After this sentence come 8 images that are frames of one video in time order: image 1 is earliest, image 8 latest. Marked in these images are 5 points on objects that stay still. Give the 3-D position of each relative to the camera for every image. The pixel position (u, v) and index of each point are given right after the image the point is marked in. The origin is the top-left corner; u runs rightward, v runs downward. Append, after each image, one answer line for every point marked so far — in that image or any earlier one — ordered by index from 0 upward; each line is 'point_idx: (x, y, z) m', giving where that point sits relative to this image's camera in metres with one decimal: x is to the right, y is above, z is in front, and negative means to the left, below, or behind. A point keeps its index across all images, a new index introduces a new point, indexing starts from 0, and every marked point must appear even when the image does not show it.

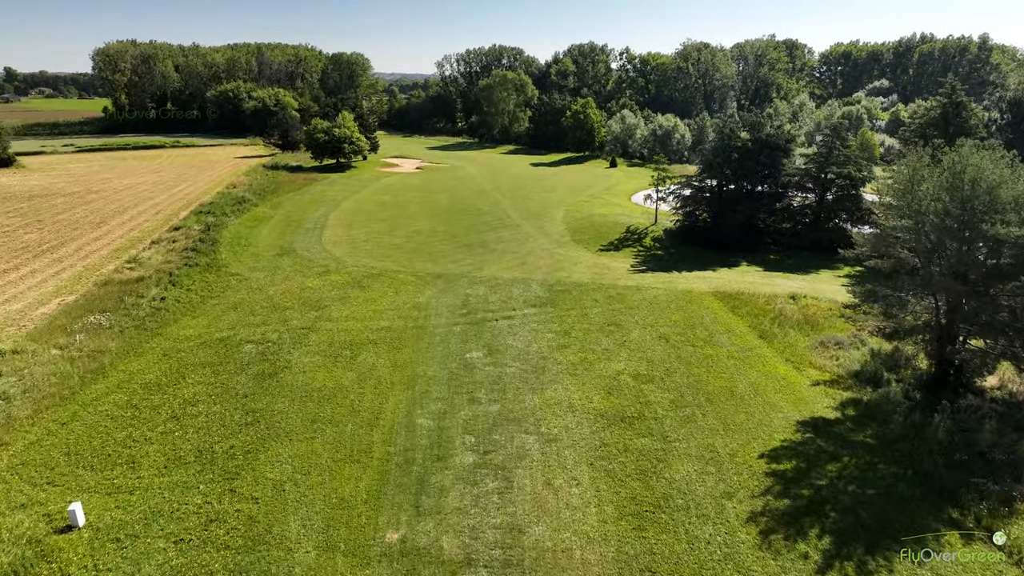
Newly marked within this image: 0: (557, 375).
0: (+1.1, -2.1, +17.0) m
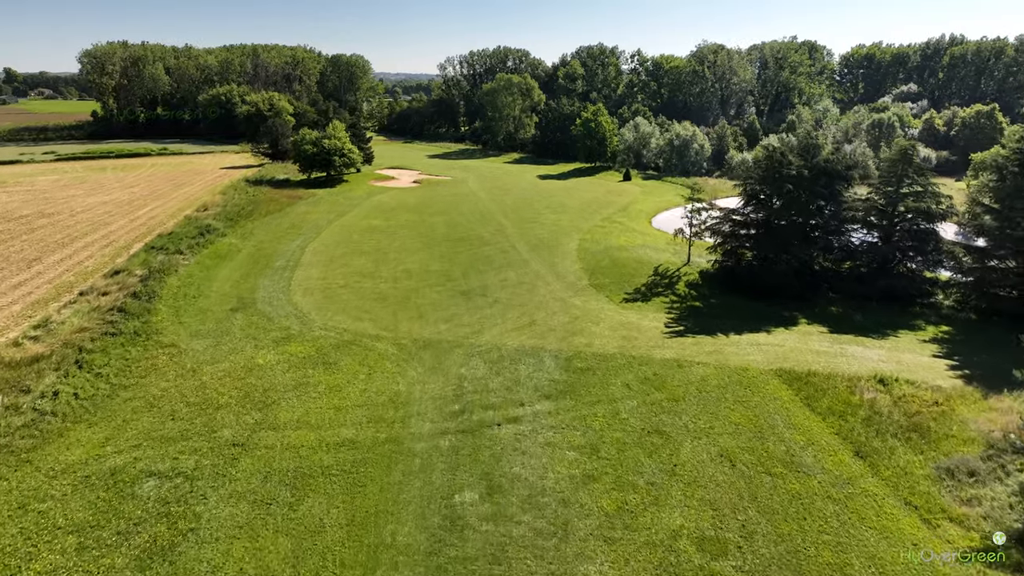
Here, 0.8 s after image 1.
0: (+1.2, -4.2, +11.7) m
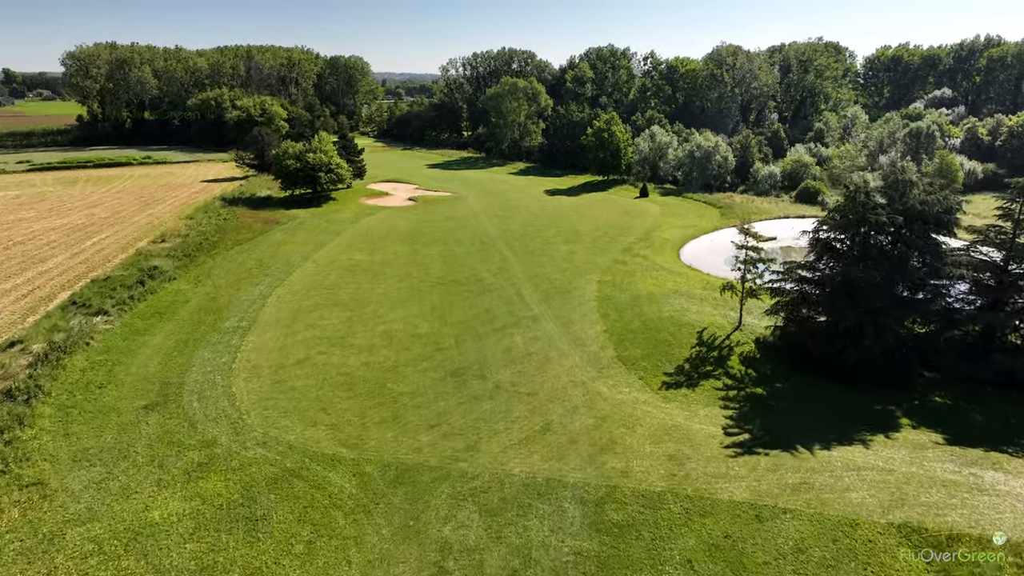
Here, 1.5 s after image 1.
0: (+1.3, -6.5, +5.8) m
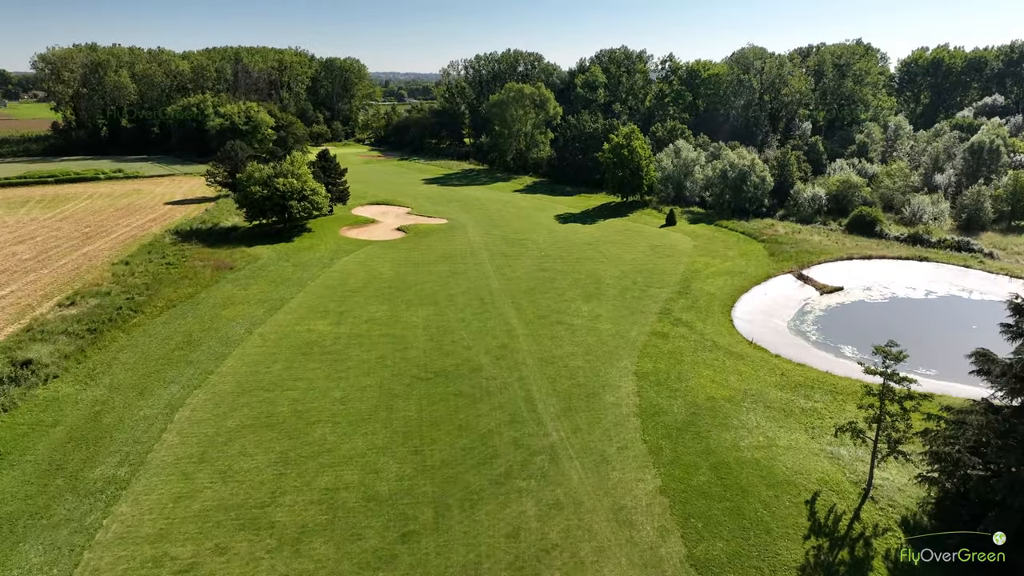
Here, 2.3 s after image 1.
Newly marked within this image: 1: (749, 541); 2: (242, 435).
0: (+1.4, -9.6, -2.3) m
1: (+4.7, -5.0, +14.1) m
2: (-7.1, -3.9, +18.7) m
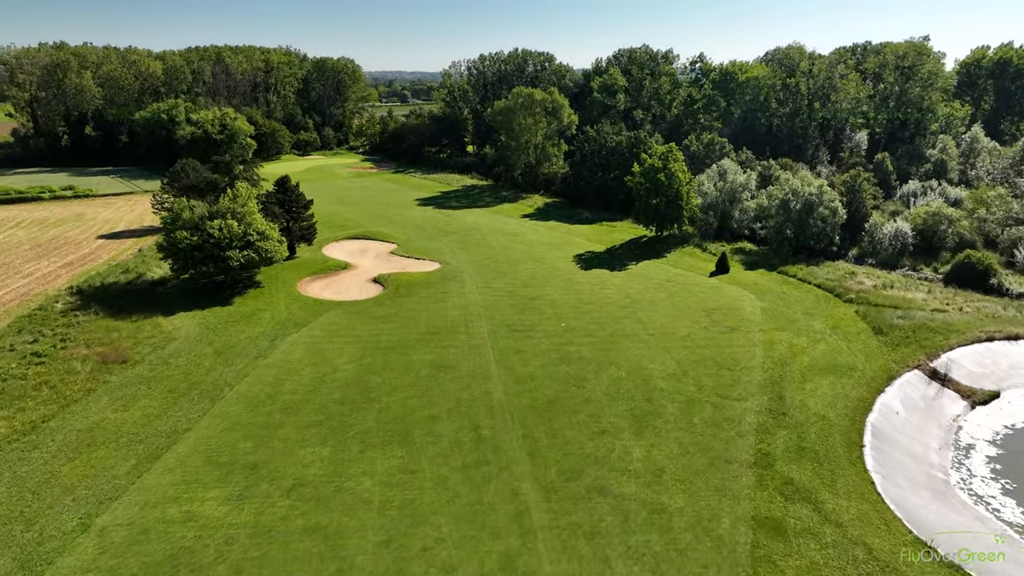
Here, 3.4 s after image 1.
0: (+1.4, -13.4, -13.2) m
1: (+4.9, -8.8, +3.2) m
2: (-6.9, -7.6, +7.8) m
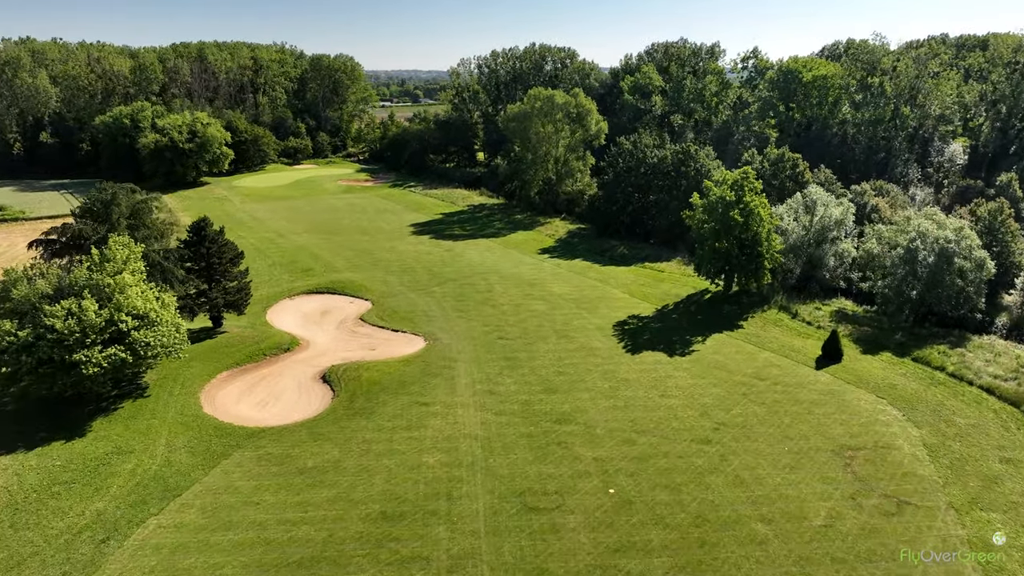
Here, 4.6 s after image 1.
0: (+0.7, -17.2, -25.8) m
1: (+4.6, -12.6, -9.5) m
2: (-7.1, -11.3, -4.6) m
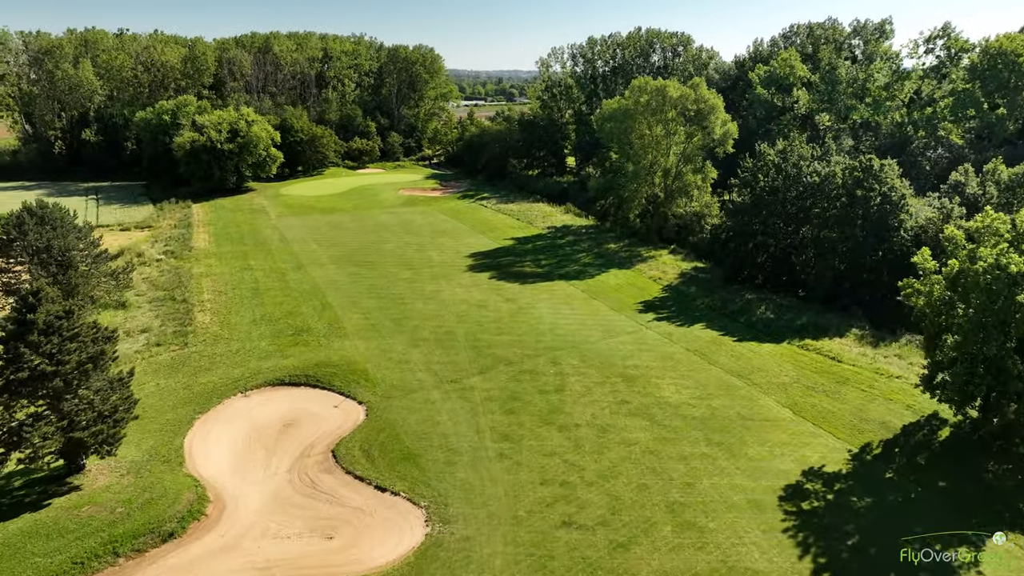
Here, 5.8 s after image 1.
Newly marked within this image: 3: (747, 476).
0: (-5.4, -20.3, -39.9) m
1: (+0.7, -16.0, -24.2) m
2: (-10.2, -14.2, -17.9) m
3: (+6.2, -4.9, +18.3) m
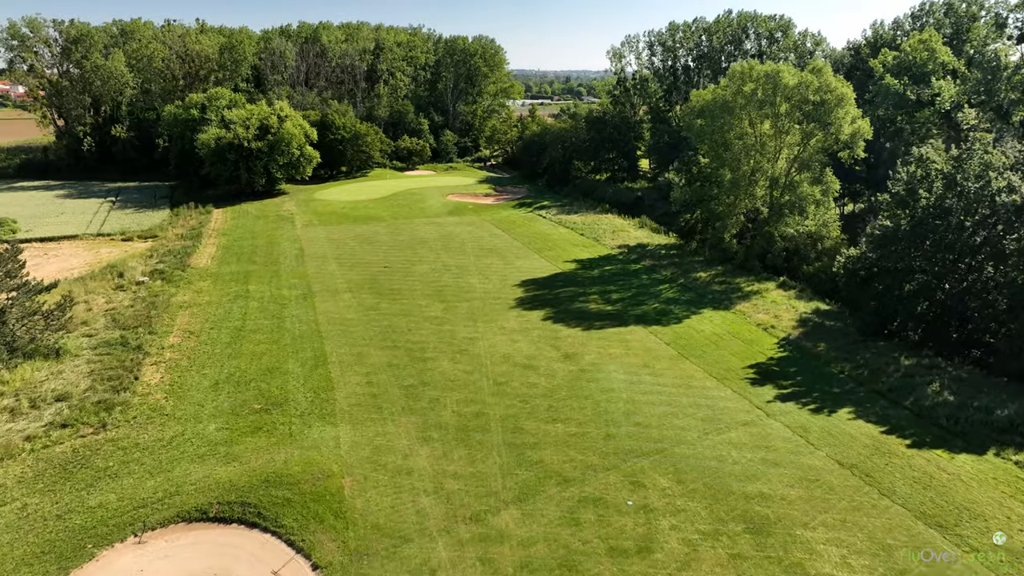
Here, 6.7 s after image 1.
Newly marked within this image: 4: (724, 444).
0: (-10.3, -22.0, -48.4) m
1: (-2.7, -17.8, -33.3) m
2: (-12.9, -15.8, -26.1) m
3: (+6.7, -6.9, +8.5) m
4: (+5.7, -4.1, +19.1) m
